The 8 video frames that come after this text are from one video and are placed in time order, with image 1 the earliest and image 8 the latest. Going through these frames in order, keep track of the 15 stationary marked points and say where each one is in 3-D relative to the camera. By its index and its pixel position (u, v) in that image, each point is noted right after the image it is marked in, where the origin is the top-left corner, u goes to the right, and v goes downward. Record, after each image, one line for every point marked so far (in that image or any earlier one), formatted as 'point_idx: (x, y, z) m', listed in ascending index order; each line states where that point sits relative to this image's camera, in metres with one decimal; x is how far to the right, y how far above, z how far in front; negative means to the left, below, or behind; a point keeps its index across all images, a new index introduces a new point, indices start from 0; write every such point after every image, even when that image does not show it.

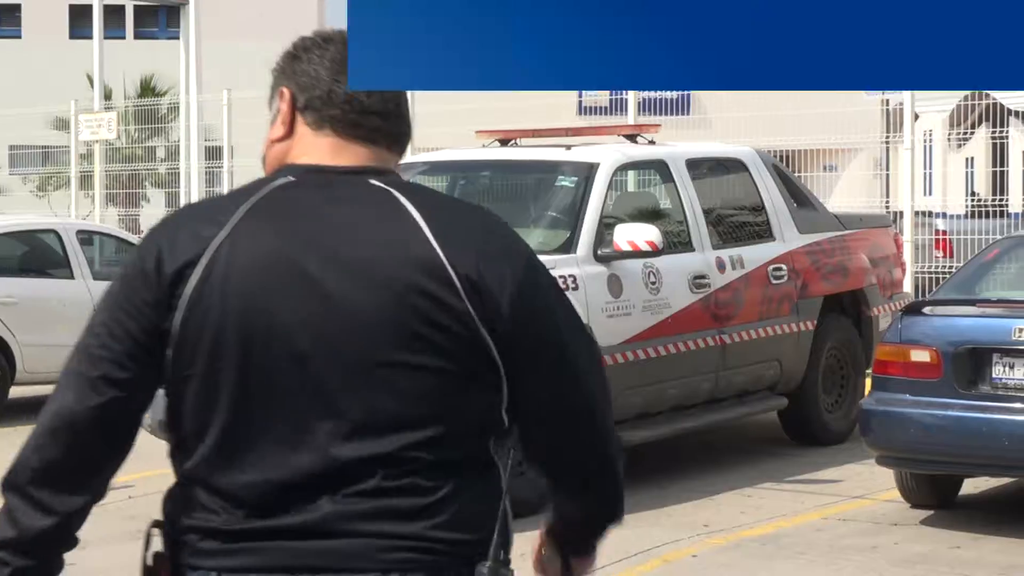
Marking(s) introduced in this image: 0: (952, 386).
0: (+1.2, -0.3, +7.9) m
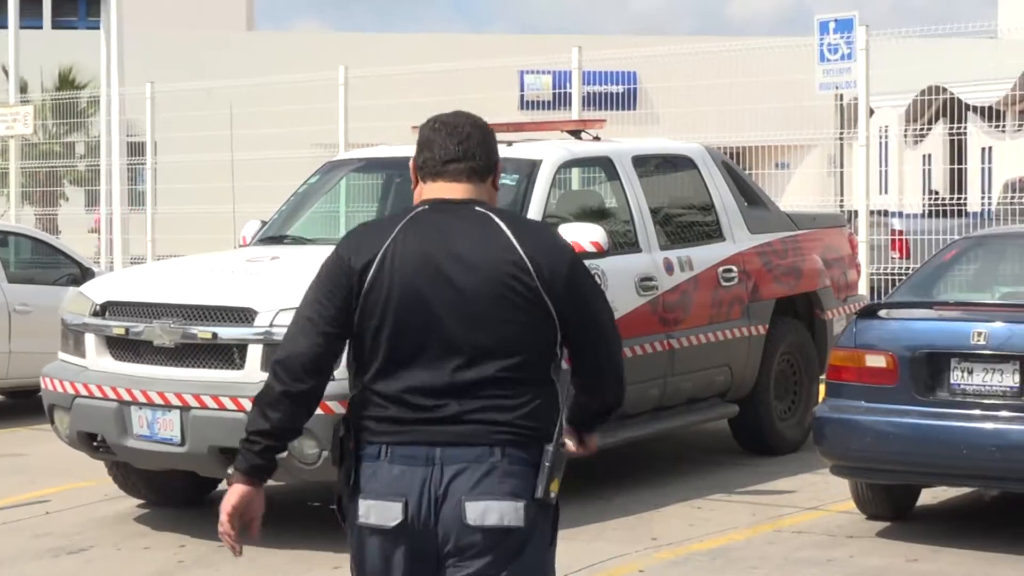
0: (+1.0, -0.3, +7.6) m
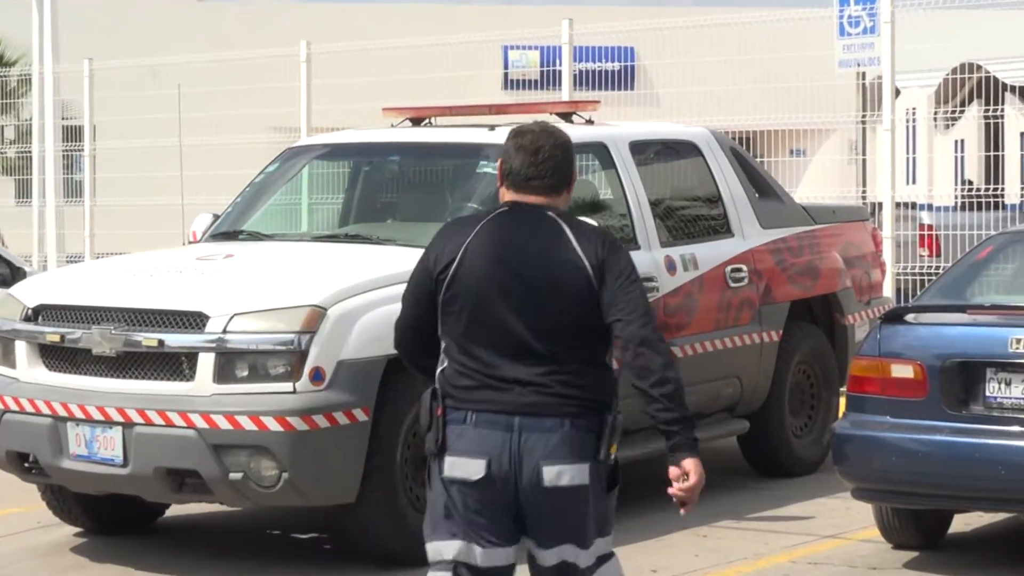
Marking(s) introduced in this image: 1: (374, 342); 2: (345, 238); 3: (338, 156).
0: (+1.0, -0.3, +6.8) m
1: (-0.3, -0.1, +6.7) m
2: (-0.4, +0.1, +7.2) m
3: (-0.5, +0.3, +7.6) m
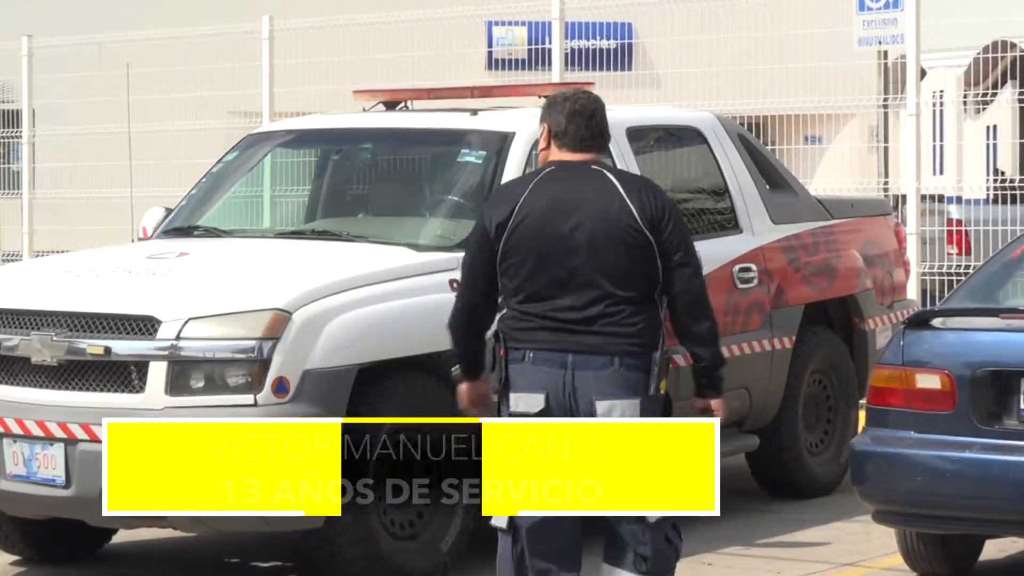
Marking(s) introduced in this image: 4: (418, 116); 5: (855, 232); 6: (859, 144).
0: (+0.9, -0.3, +6.1) m
1: (-0.3, -0.1, +6.0) m
2: (-0.4, +0.1, +6.5) m
3: (-0.5, +0.3, +7.0) m
4: (-0.2, +0.4, +6.9) m
5: (+0.9, +0.1, +8.0) m
6: (+1.2, +0.5, +10.5) m
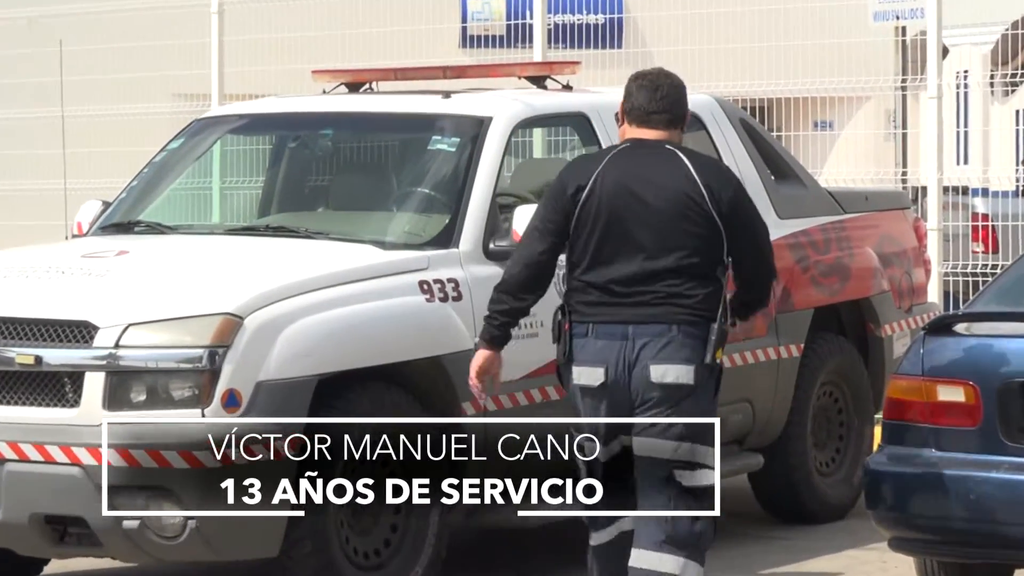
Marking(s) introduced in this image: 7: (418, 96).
0: (+0.9, -0.3, +5.5) m
1: (-0.4, -0.1, +5.4) m
2: (-0.5, +0.1, +5.9) m
3: (-0.5, +0.3, +6.3) m
4: (-0.3, +0.4, +6.3) m
5: (+0.9, +0.1, +7.4) m
6: (+1.2, +0.5, +9.8) m
7: (-0.2, +0.4, +6.3) m
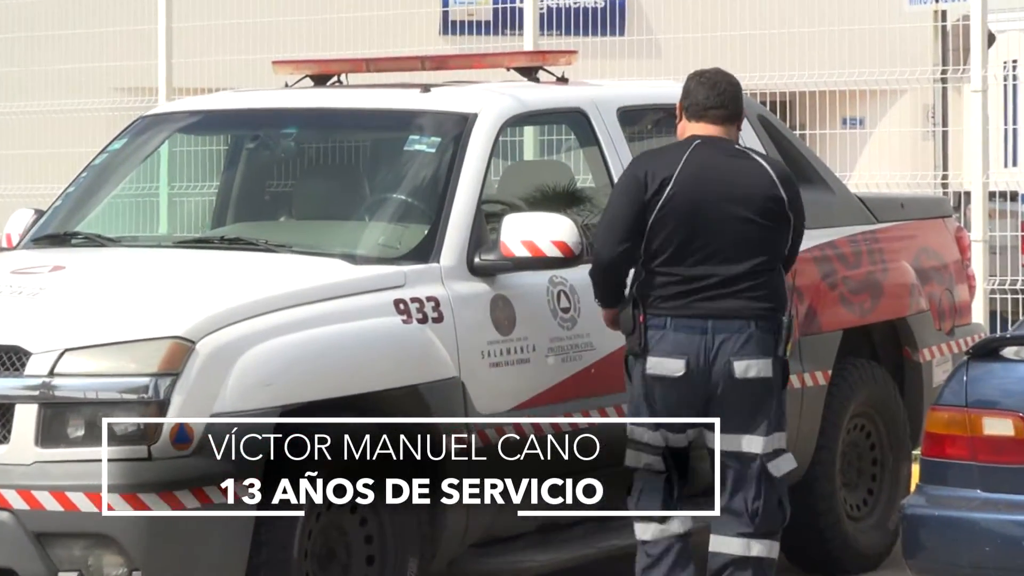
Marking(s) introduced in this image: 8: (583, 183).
0: (+0.9, -0.3, +4.8) m
1: (-0.4, -0.2, +4.7) m
2: (-0.5, +0.1, +5.2) m
3: (-0.5, +0.3, +5.7) m
4: (-0.3, +0.4, +5.6) m
5: (+0.9, +0.1, +6.7) m
6: (+1.2, +0.5, +9.2) m
7: (-0.2, +0.4, +5.7) m
8: (+0.1, +0.2, +5.8) m
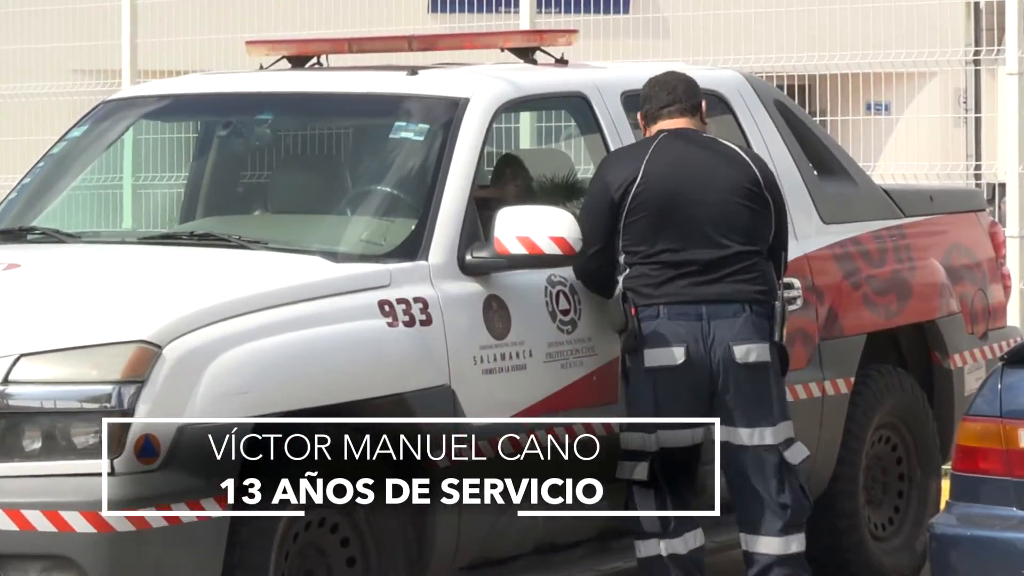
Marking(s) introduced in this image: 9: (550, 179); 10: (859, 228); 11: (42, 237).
0: (+0.9, -0.3, +4.4) m
1: (-0.4, -0.2, +4.3) m
2: (-0.5, +0.1, +4.8) m
3: (-0.6, +0.3, +5.3) m
4: (-0.3, +0.4, +5.2) m
5: (+0.9, +0.1, +6.3) m
6: (+1.2, +0.5, +8.8) m
7: (-0.2, +0.4, +5.3) m
8: (+0.1, +0.2, +5.4) m
9: (+0.1, +0.2, +5.4) m
10: (+0.7, +0.1, +5.8) m
11: (-0.8, +0.1, +4.9) m
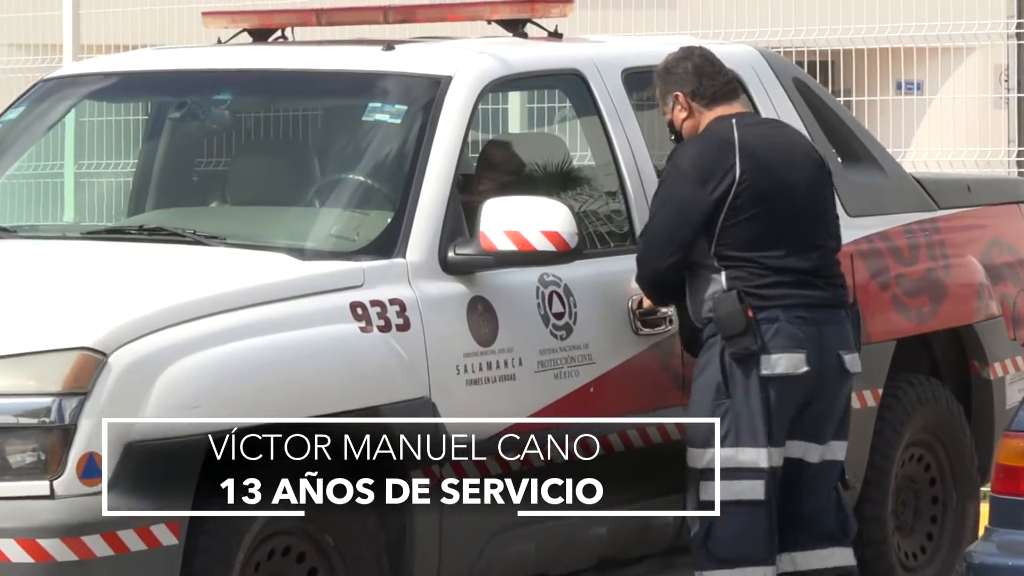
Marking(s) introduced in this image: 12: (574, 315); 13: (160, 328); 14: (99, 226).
0: (+0.8, -0.3, +3.9) m
1: (-0.4, -0.2, +3.8) m
2: (-0.5, +0.1, +4.3) m
3: (-0.6, +0.3, +4.8) m
4: (-0.3, +0.4, +4.8) m
5: (+0.9, +0.1, +5.8) m
6: (+1.2, +0.5, +8.3) m
7: (-0.2, +0.4, +4.8) m
8: (+0.1, +0.2, +5.0) m
9: (+0.1, +0.2, +4.9) m
10: (+0.7, +0.1, +5.4) m
11: (-0.8, +0.1, +4.4) m
12: (+0.1, 0.0, +4.7) m
13: (-0.5, -0.1, +3.9) m
14: (-0.6, +0.1, +4.4) m
